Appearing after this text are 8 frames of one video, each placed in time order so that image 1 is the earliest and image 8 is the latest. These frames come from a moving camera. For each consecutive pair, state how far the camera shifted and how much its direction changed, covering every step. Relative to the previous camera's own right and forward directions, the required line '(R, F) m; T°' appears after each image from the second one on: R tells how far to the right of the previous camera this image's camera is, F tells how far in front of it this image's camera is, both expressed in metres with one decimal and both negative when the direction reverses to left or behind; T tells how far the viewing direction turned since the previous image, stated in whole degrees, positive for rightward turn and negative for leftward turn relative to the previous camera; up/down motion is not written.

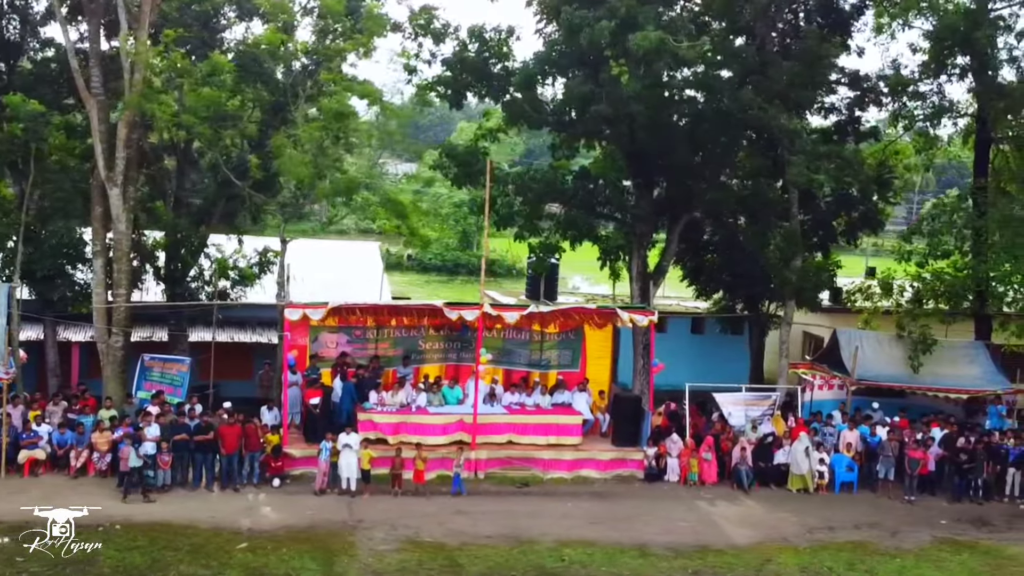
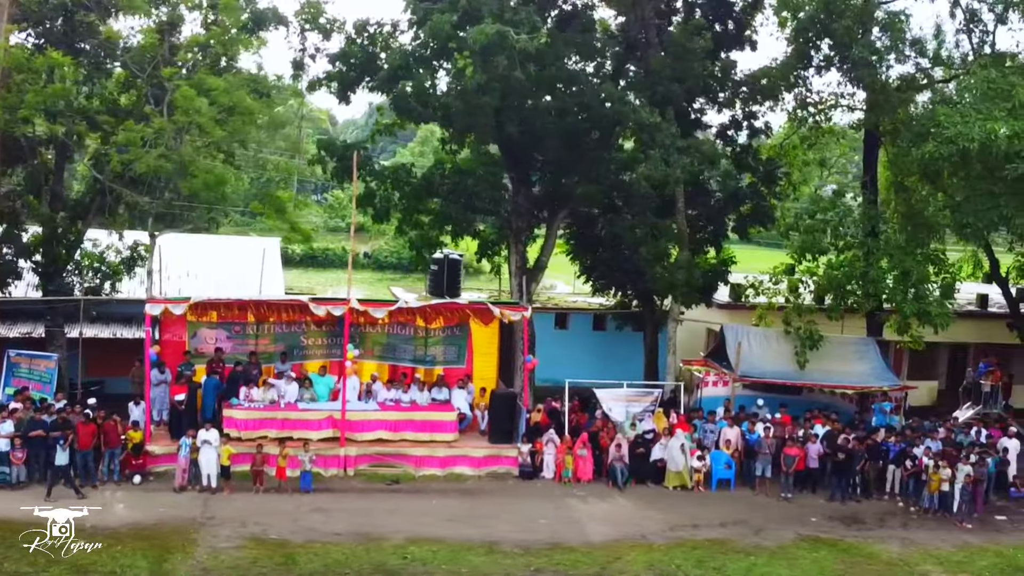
(+2.0, +0.2) m; 0°
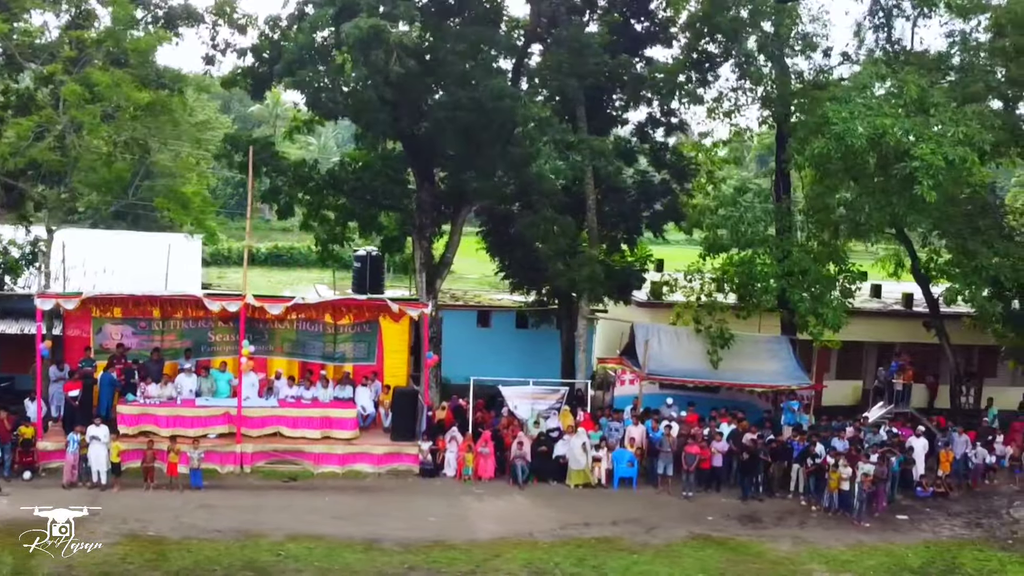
(+1.6, +0.1) m; 0°
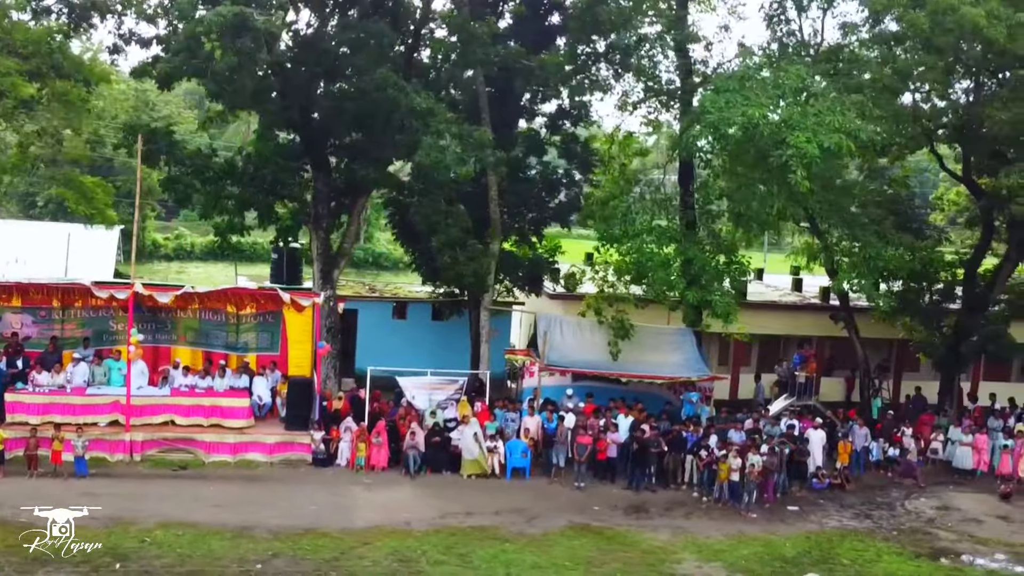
(+1.7, 0.0) m; 0°
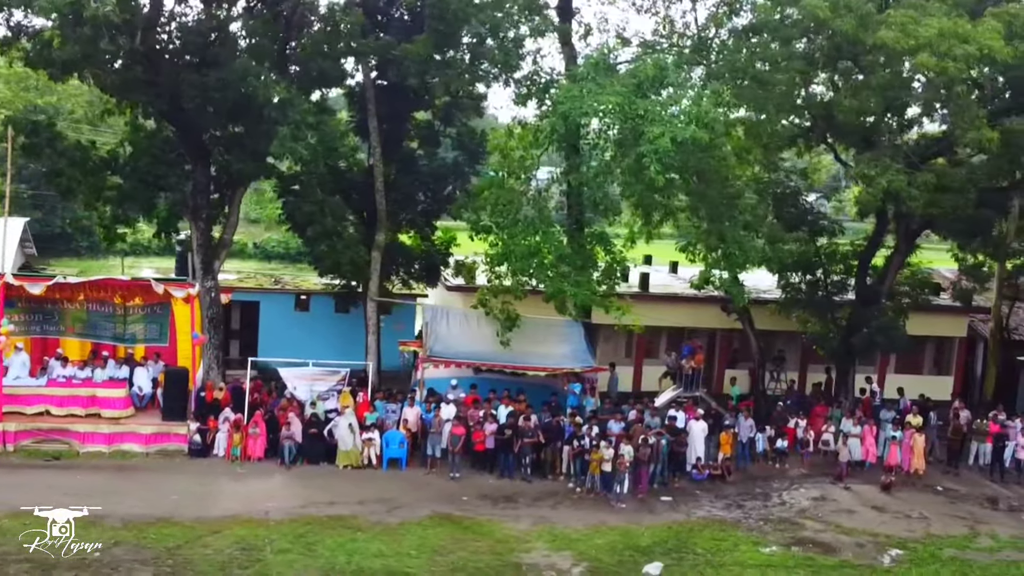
(+2.0, 0.0) m; 0°
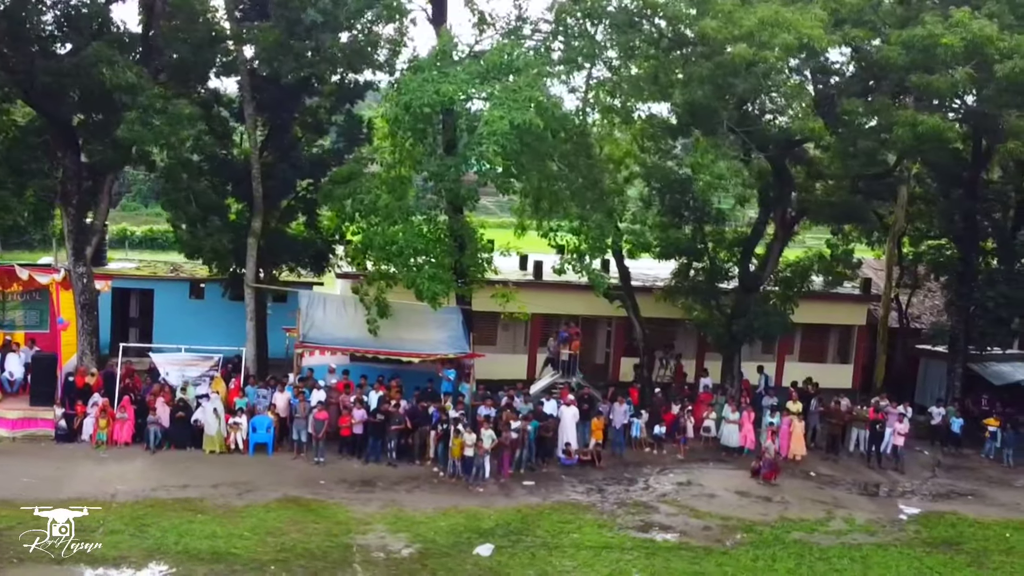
(+2.1, -0.1) m; 0°
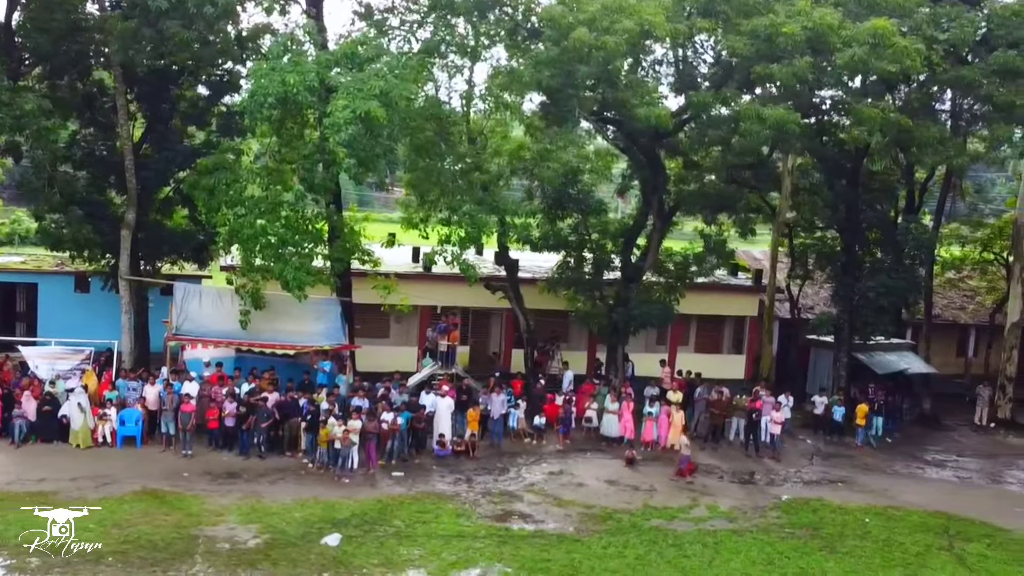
(+1.4, 0.0) m; +2°
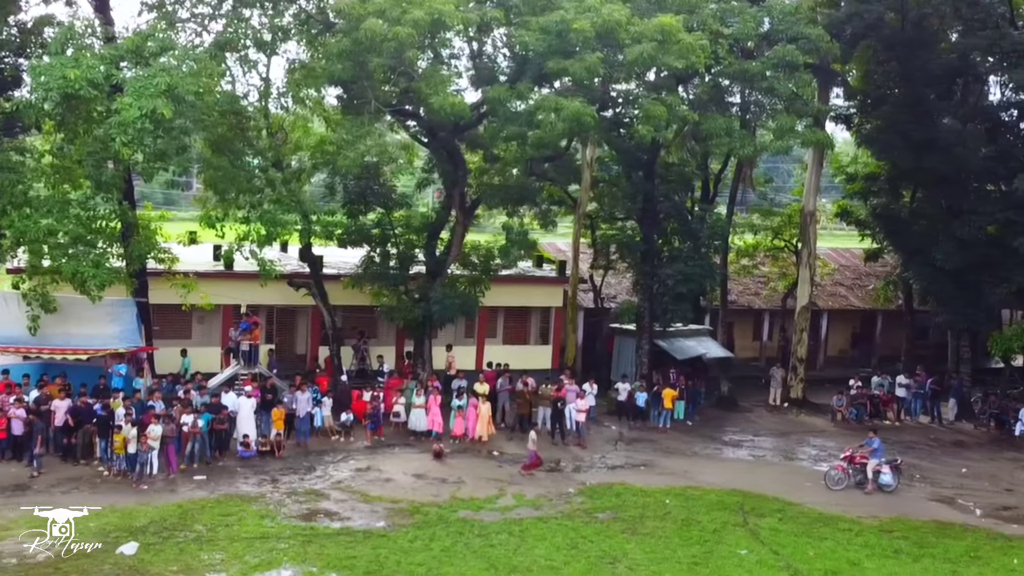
(+0.2, 0.0) m; +8°
